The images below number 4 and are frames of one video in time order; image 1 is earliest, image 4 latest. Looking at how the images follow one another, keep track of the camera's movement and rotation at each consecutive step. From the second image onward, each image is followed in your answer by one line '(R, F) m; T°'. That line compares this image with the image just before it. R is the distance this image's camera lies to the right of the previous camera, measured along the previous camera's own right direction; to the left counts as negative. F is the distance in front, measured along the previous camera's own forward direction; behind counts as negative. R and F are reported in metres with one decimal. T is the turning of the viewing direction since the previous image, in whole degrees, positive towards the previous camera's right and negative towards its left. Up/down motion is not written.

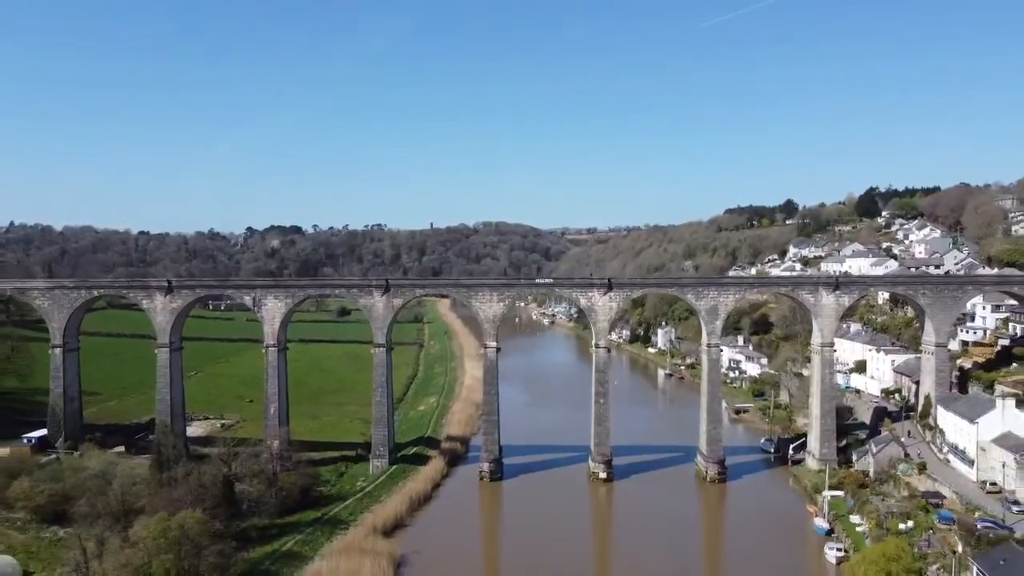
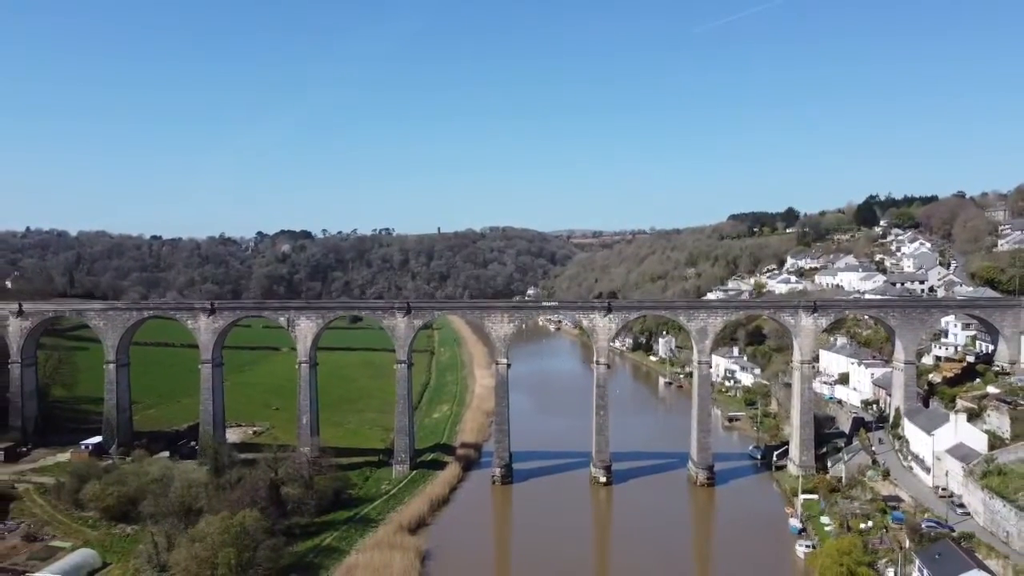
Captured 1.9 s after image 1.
(-0.1, -2.4) m; 0°
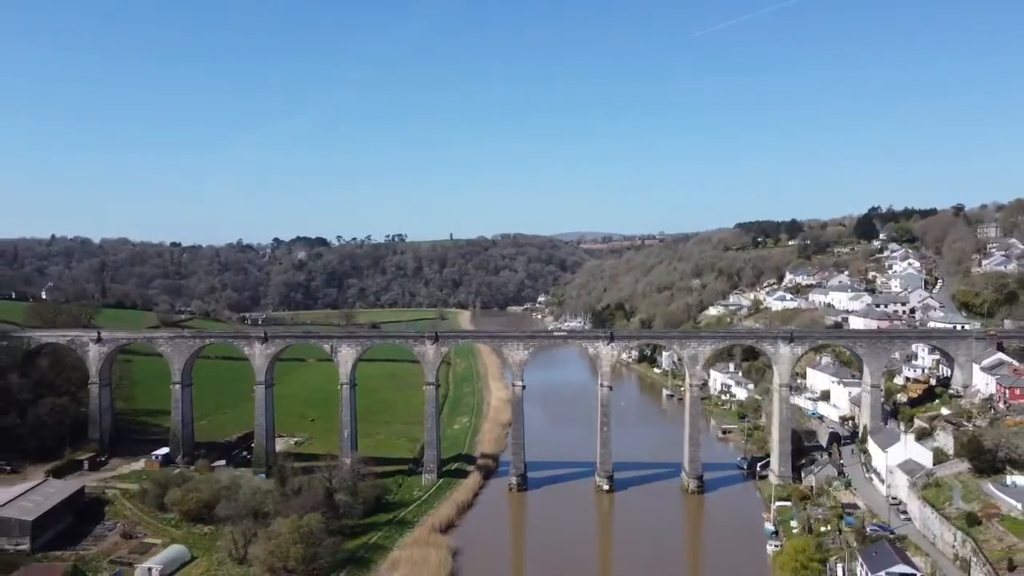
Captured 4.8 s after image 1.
(-0.2, -3.7) m; -1°
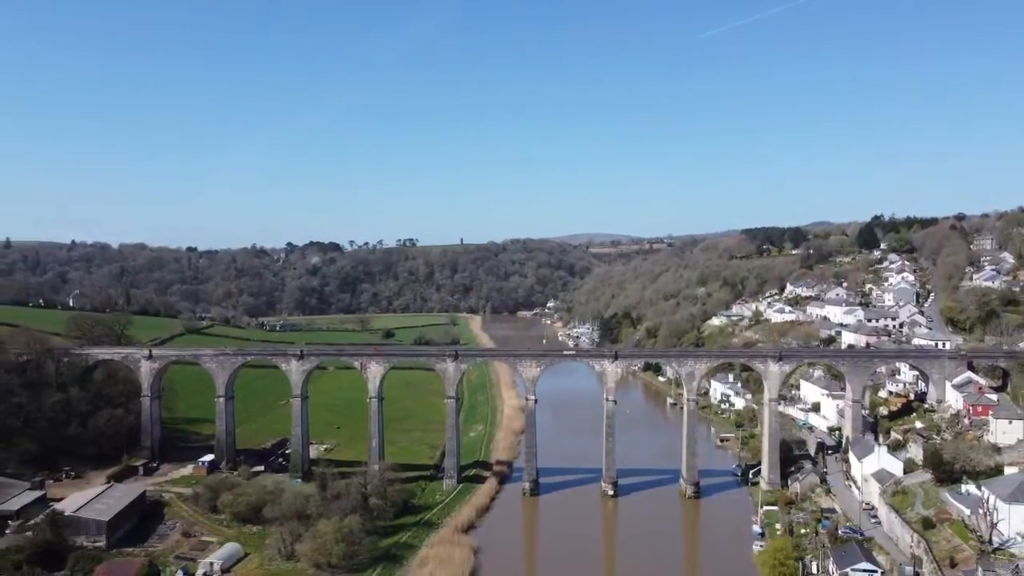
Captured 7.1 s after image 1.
(-0.2, -2.9) m; -1°
